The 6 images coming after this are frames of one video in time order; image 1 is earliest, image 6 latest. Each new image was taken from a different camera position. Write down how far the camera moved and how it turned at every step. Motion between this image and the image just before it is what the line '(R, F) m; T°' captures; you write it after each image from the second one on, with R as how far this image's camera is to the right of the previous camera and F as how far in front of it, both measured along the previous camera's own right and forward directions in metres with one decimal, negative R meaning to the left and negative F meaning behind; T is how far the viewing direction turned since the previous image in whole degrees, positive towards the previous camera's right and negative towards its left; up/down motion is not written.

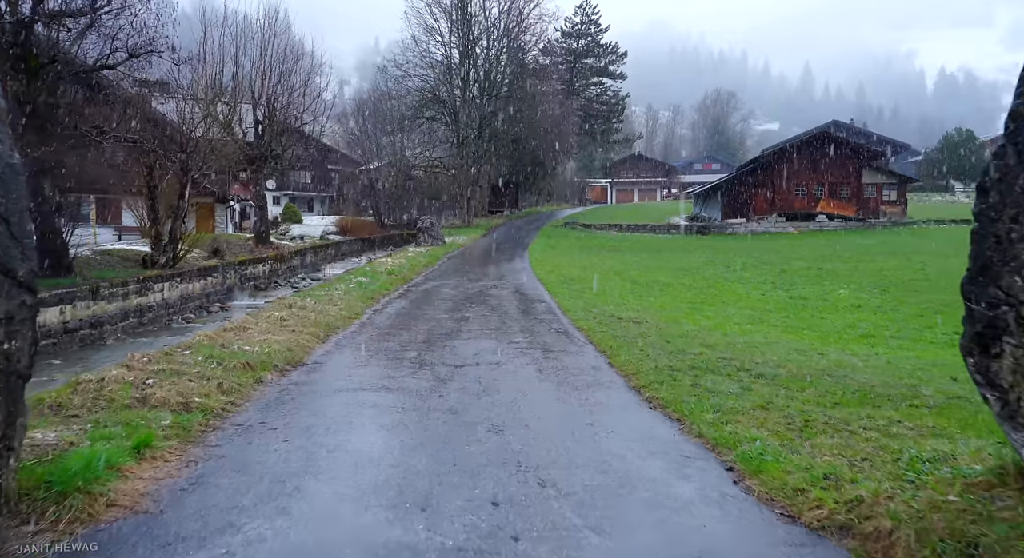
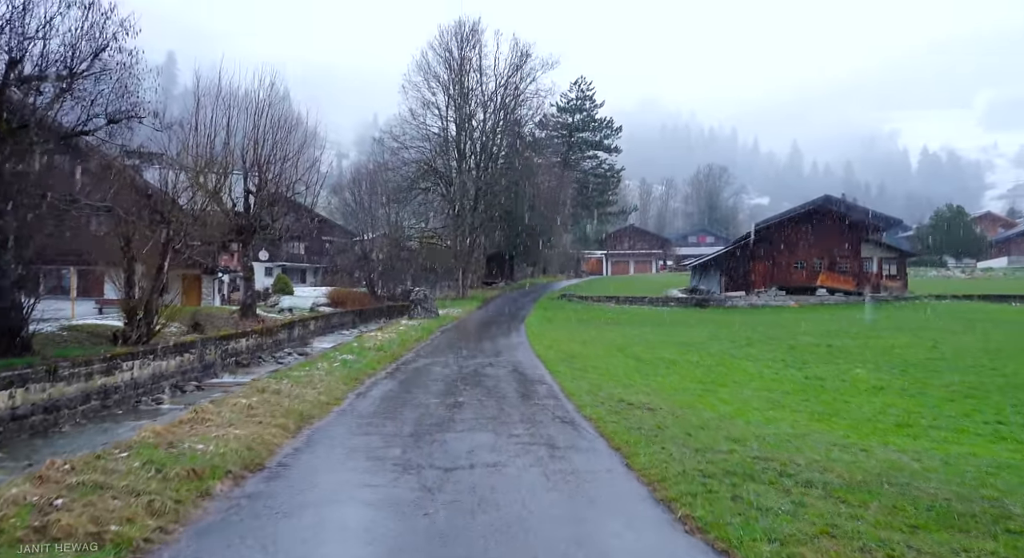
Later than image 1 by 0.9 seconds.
(-0.1, +1.1) m; 0°
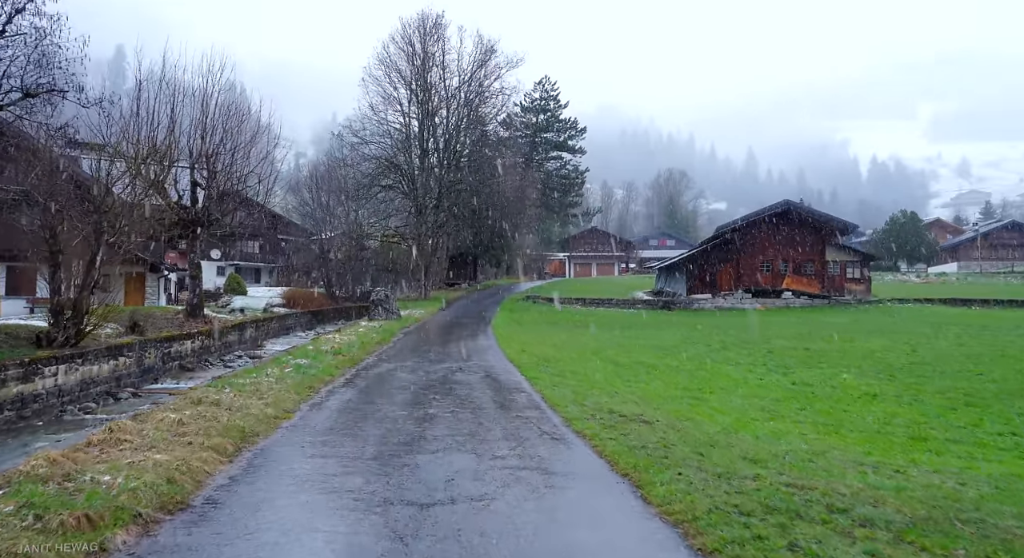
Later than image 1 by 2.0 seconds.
(-0.2, +1.2) m; +3°
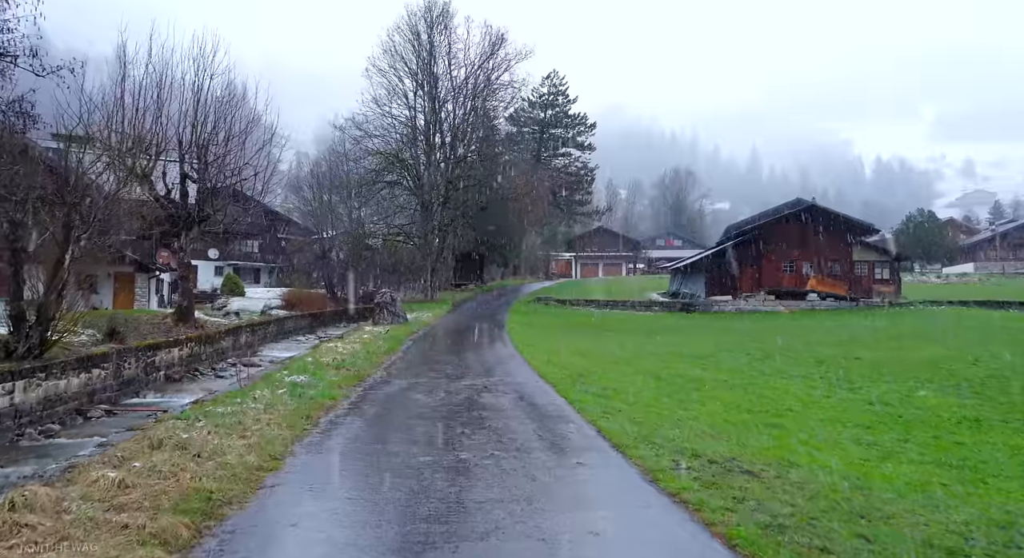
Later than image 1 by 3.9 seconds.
(-0.5, +2.2) m; 0°
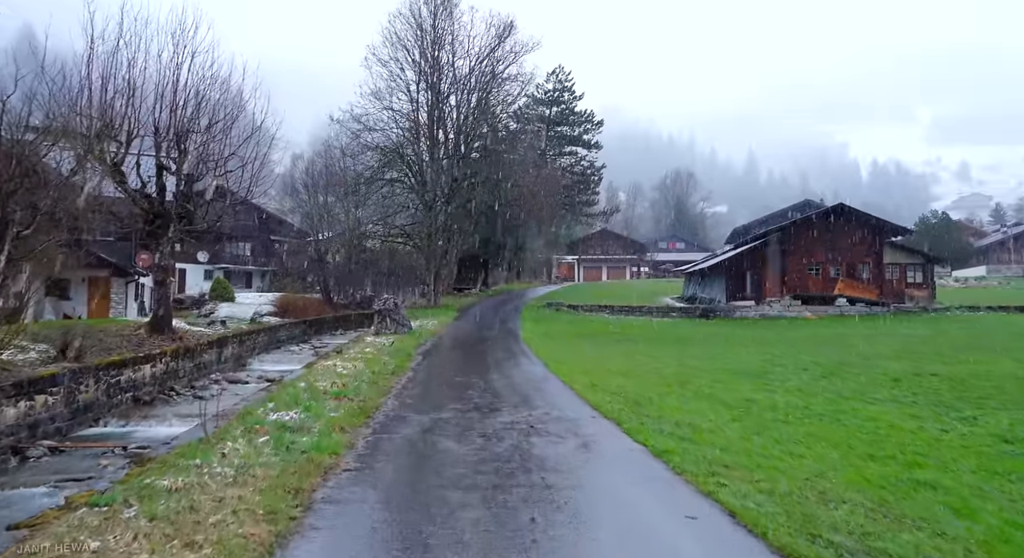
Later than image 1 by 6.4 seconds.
(-0.7, +2.8) m; 0°
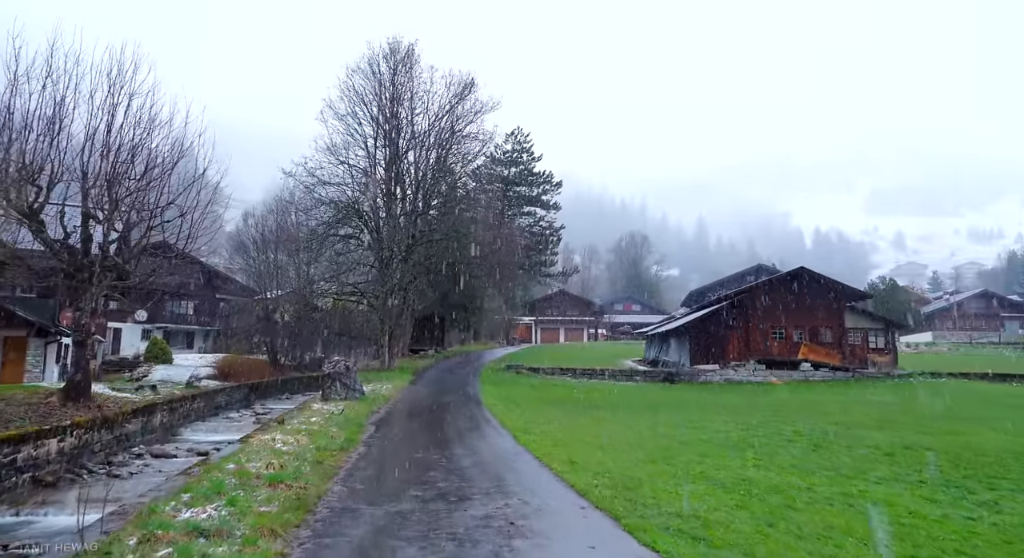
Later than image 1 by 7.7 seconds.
(-0.2, +1.6) m; +3°
